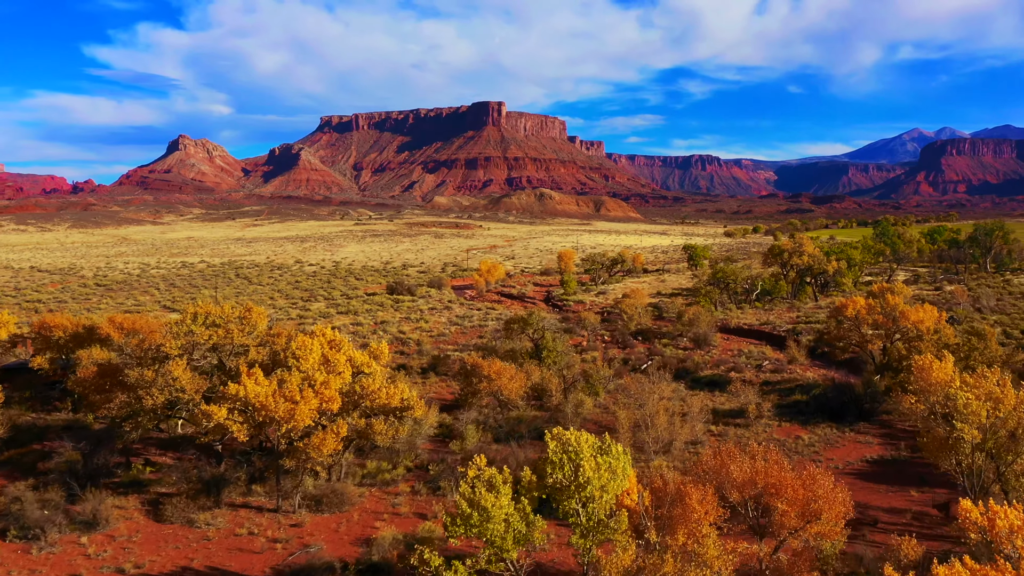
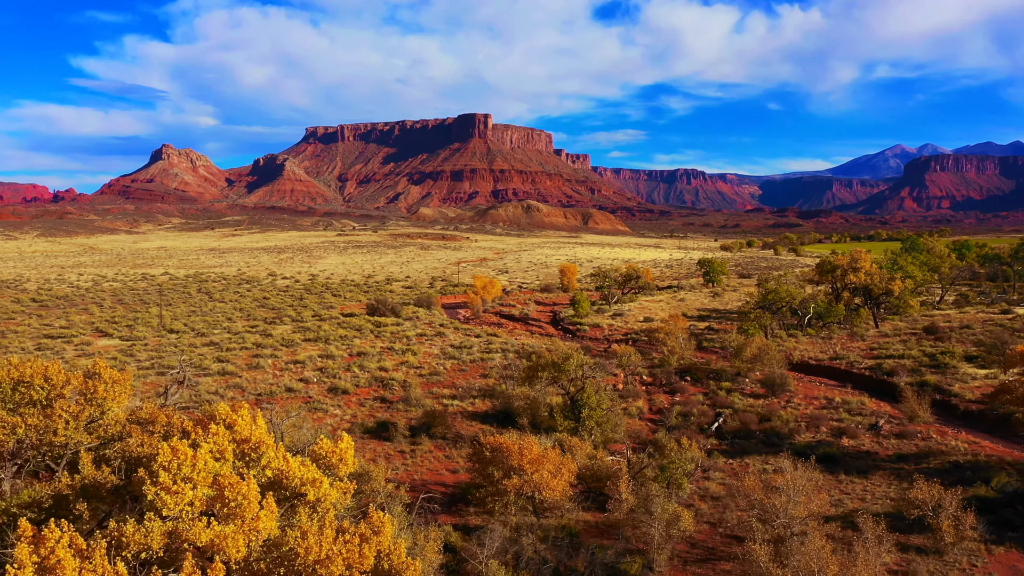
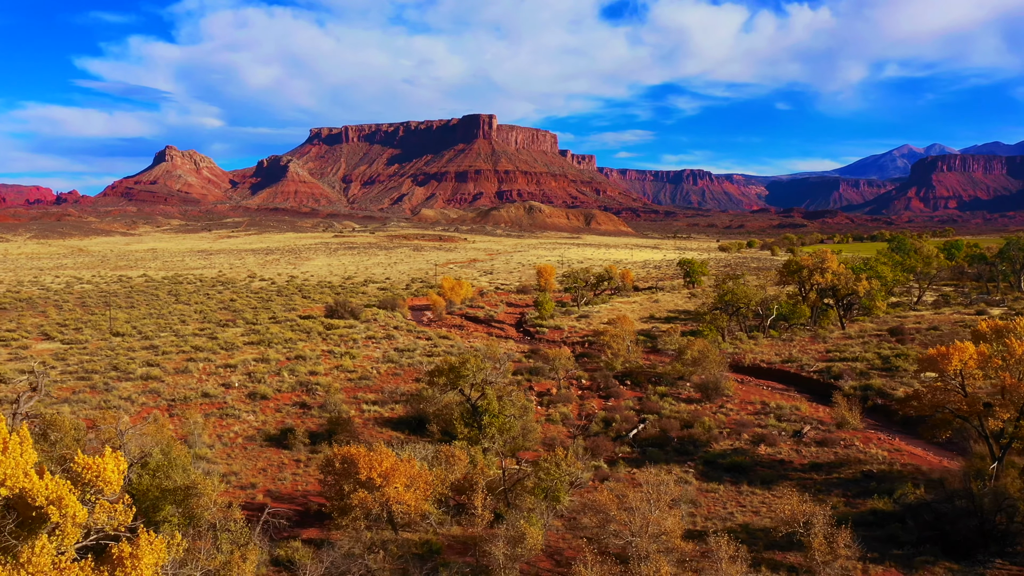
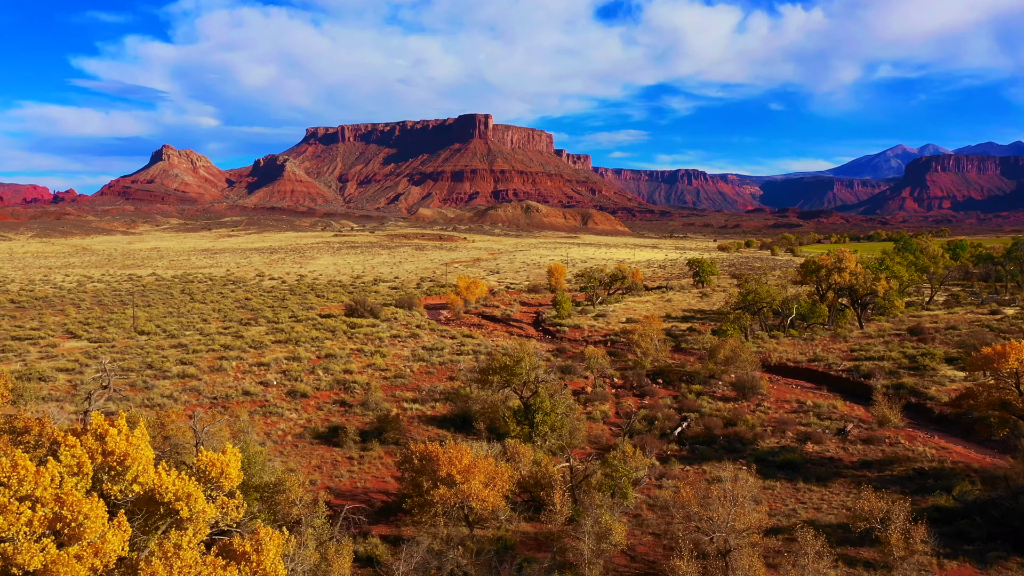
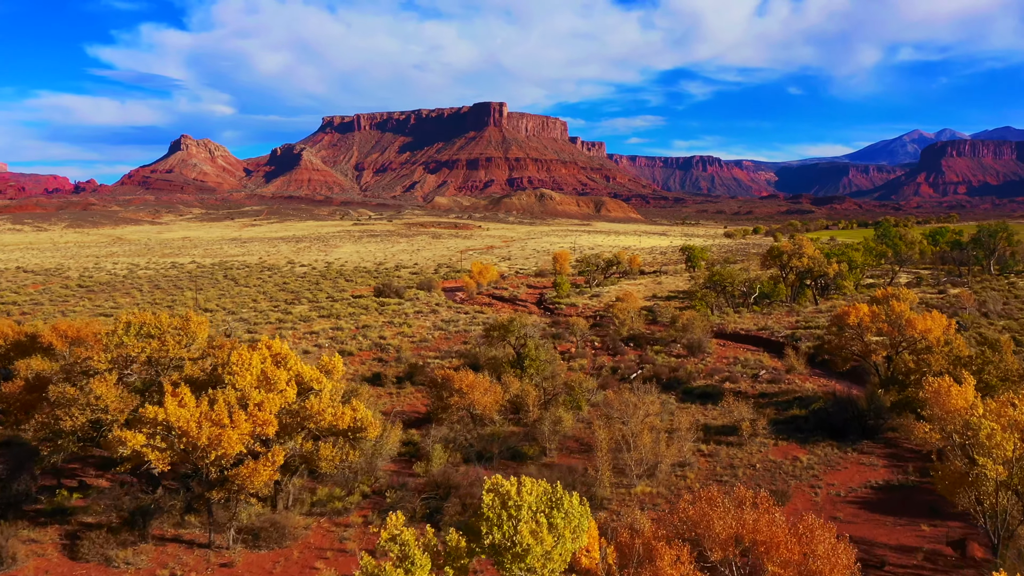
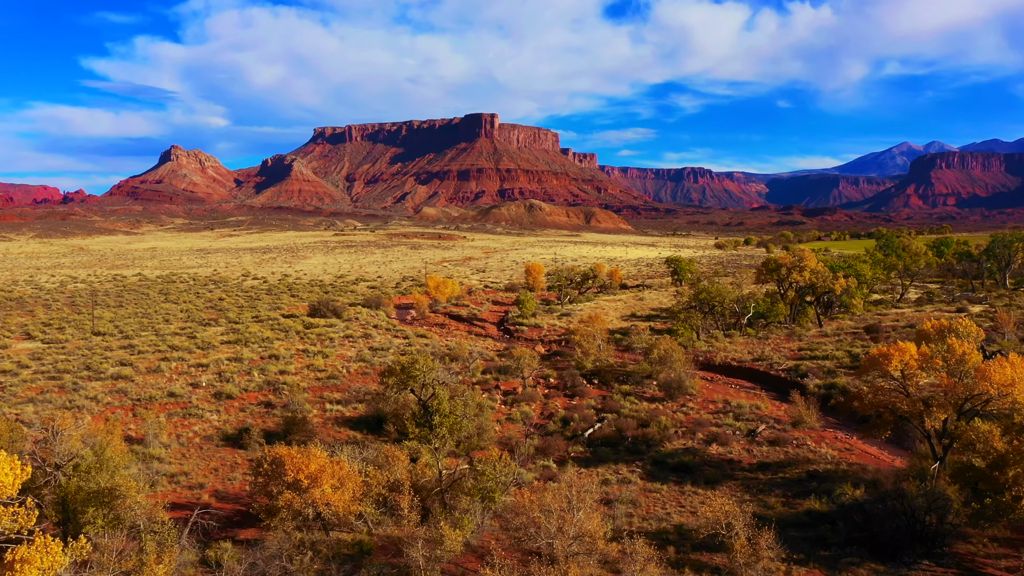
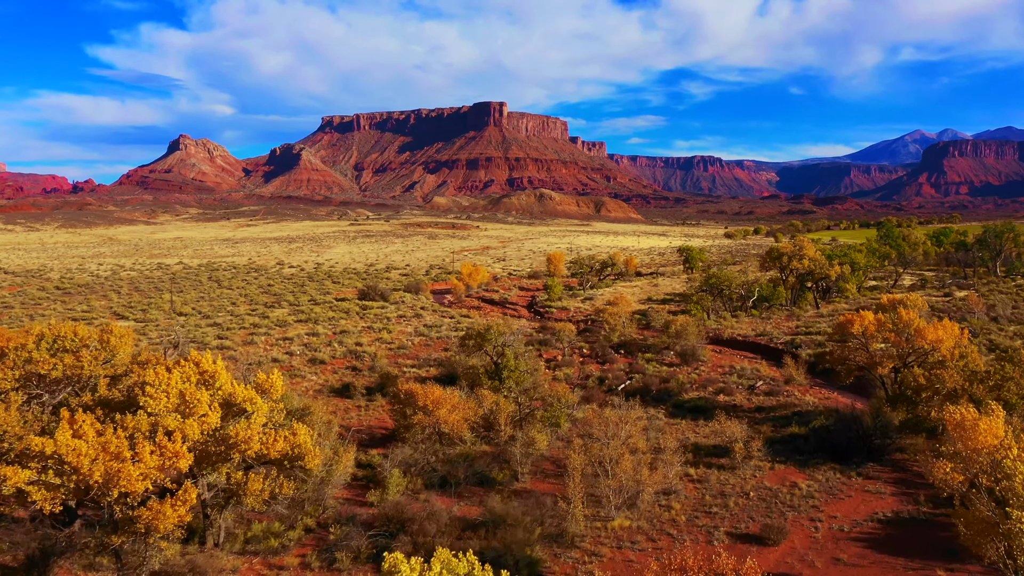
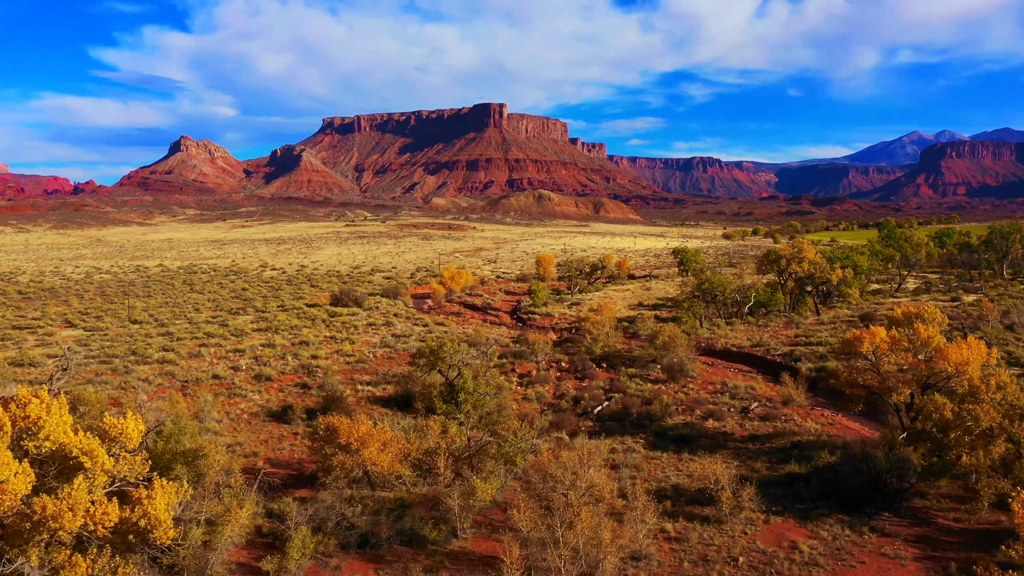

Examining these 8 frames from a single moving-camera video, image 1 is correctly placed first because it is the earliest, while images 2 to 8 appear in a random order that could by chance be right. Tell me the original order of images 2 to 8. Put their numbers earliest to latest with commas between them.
5, 7, 8, 6, 3, 4, 2
